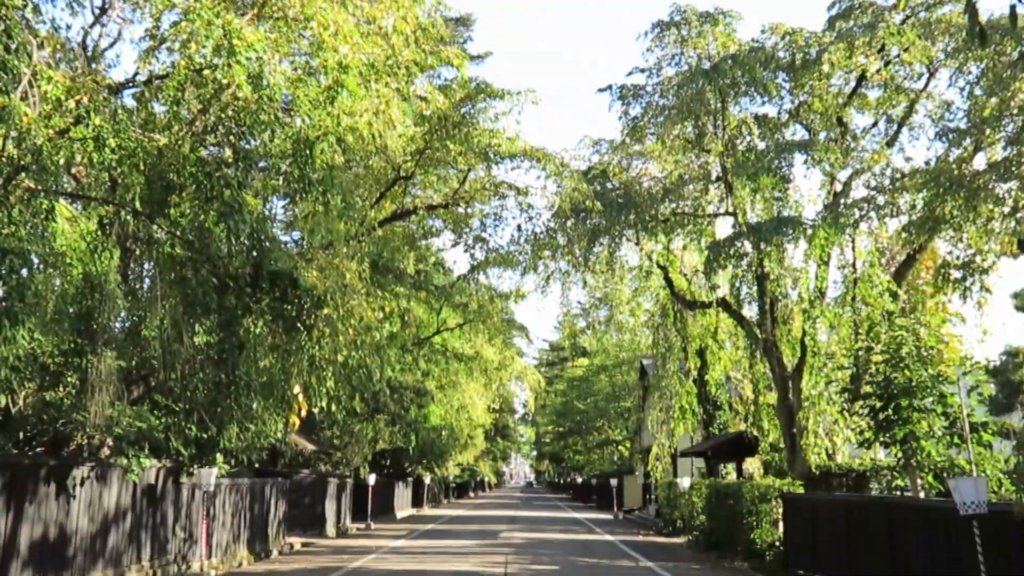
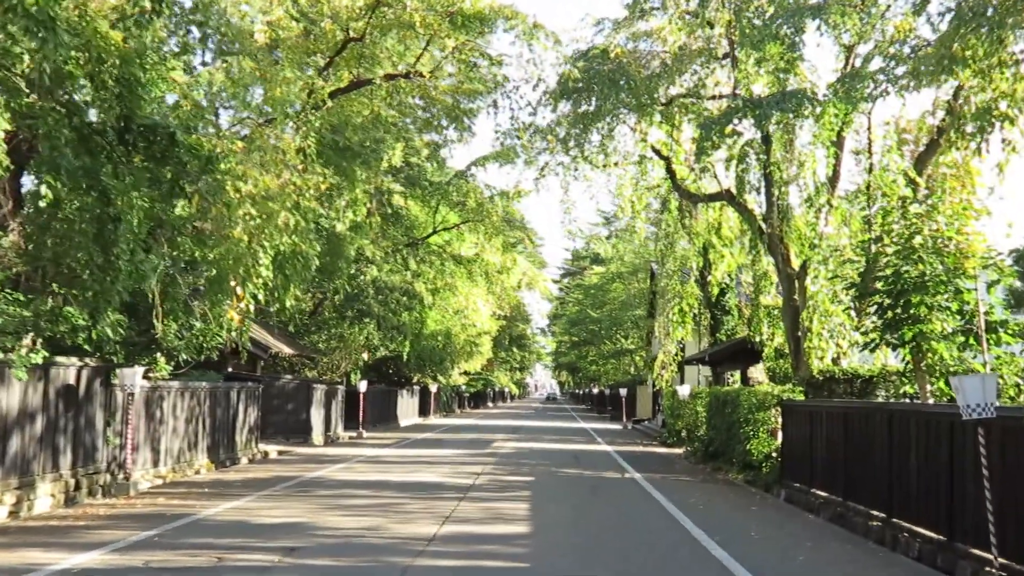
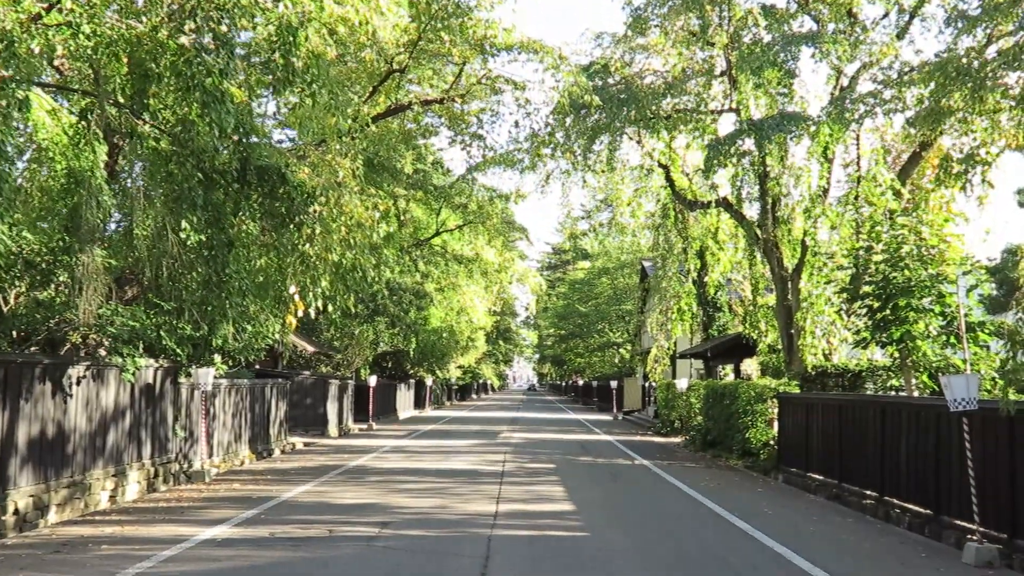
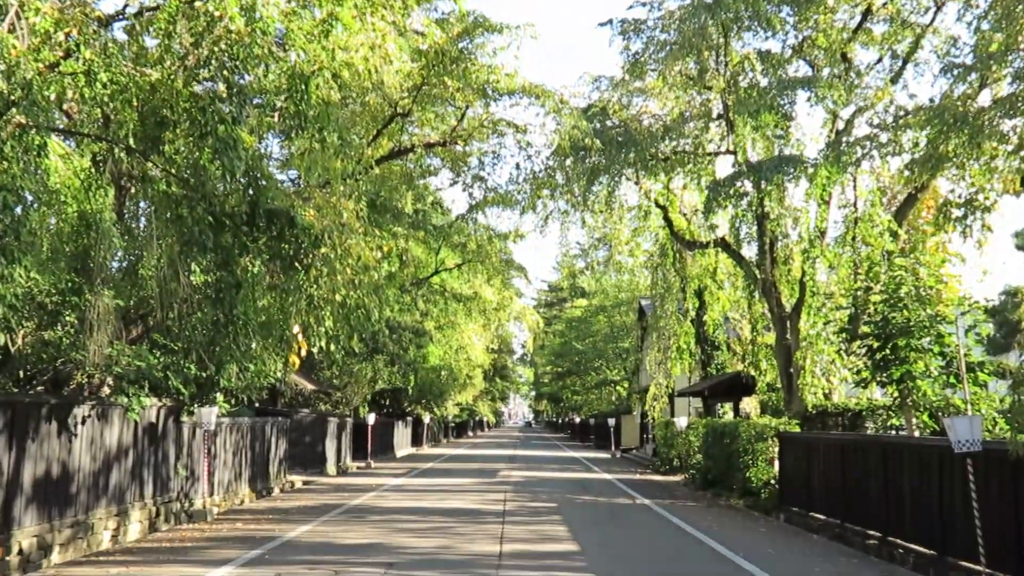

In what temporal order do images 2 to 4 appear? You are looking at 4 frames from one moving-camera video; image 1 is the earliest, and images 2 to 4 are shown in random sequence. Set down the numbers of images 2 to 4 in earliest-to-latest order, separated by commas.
4, 3, 2
